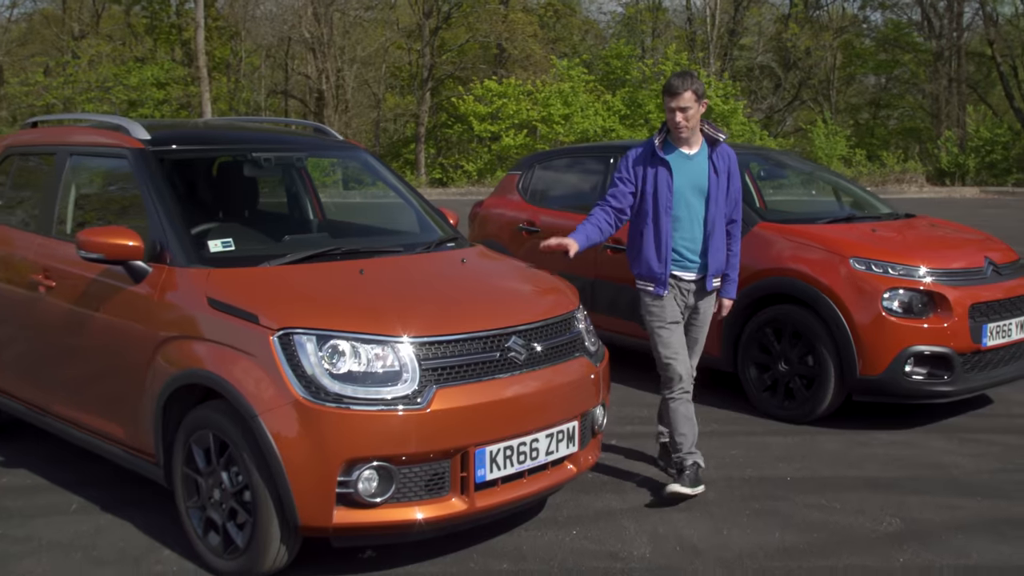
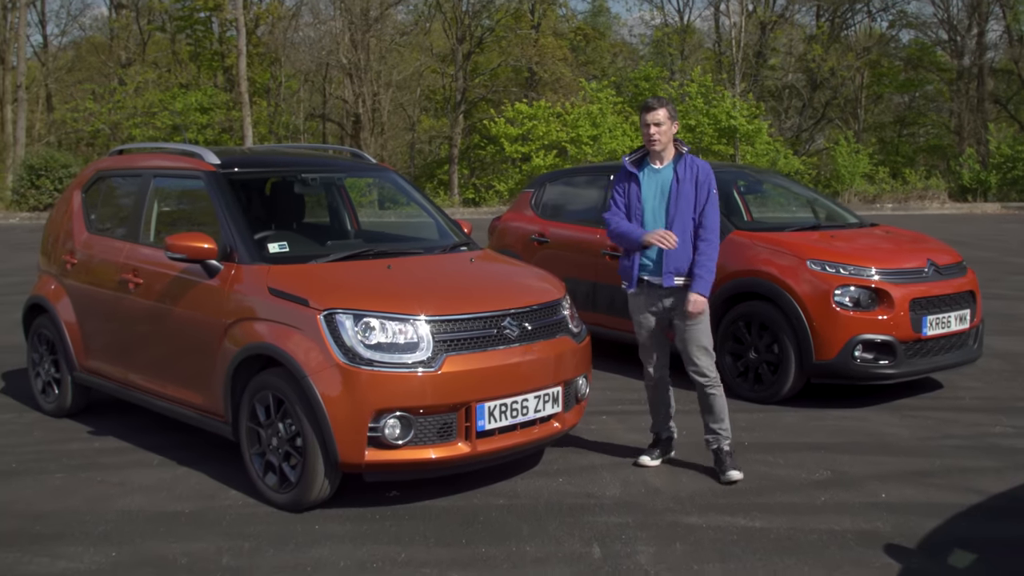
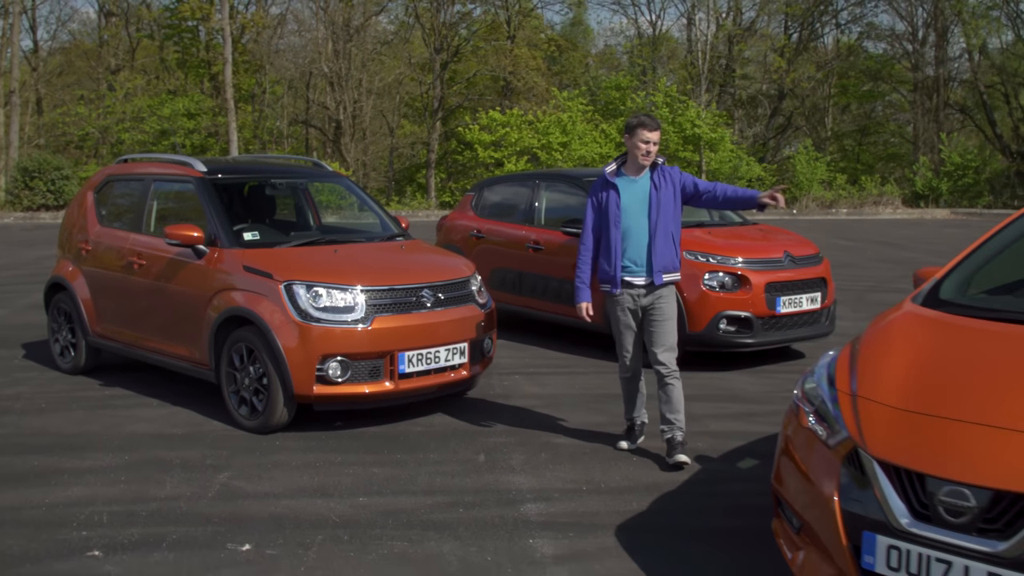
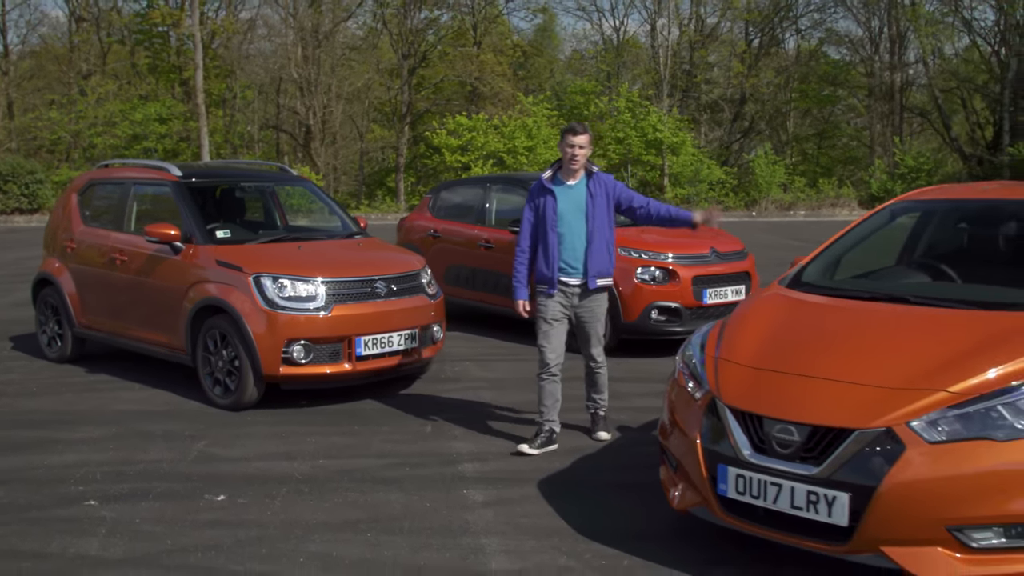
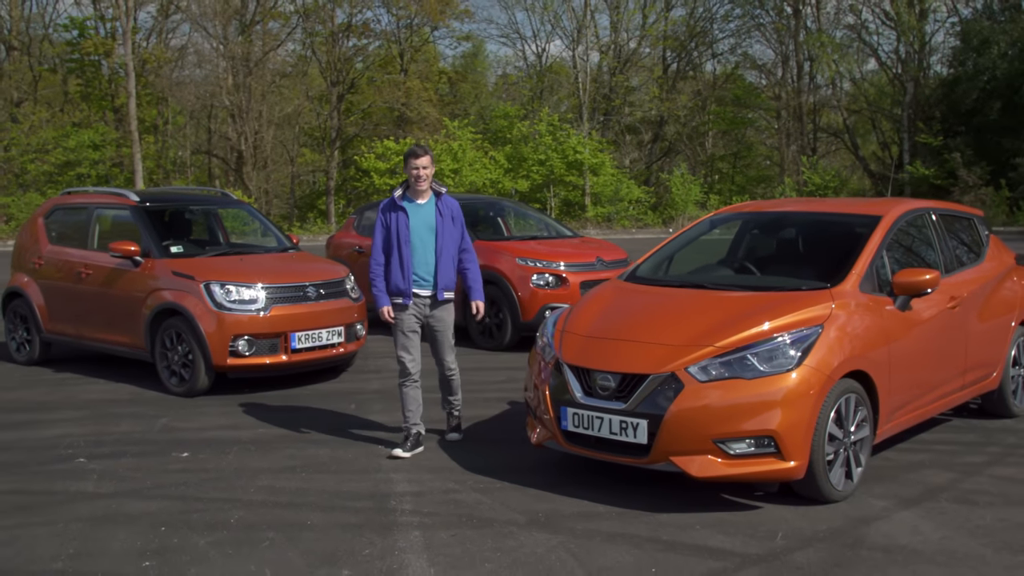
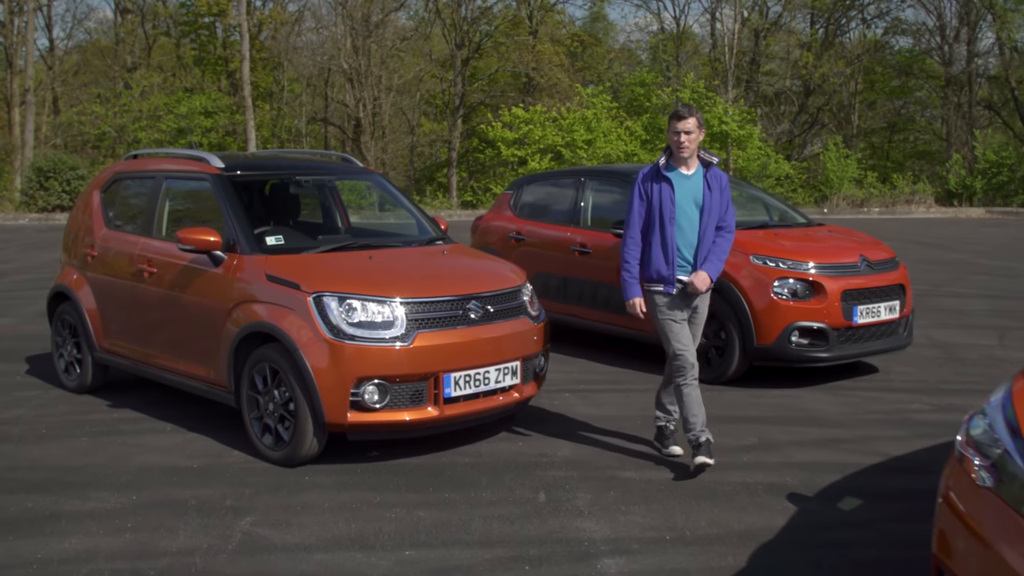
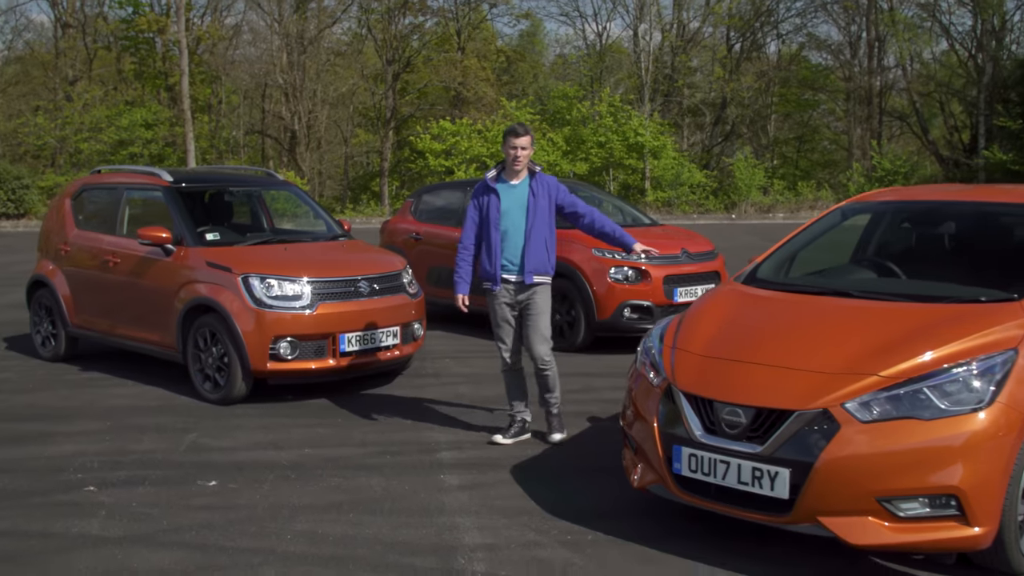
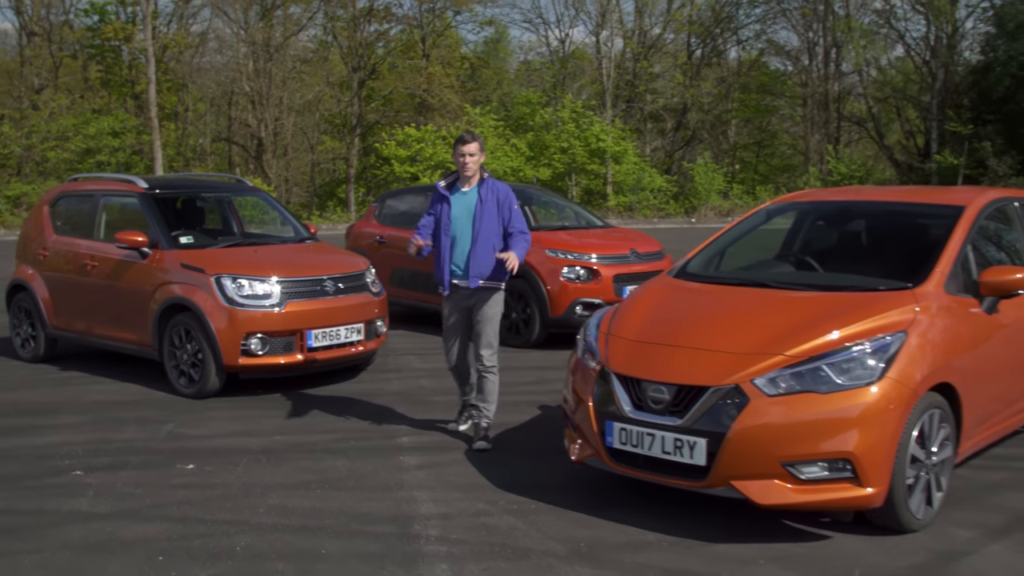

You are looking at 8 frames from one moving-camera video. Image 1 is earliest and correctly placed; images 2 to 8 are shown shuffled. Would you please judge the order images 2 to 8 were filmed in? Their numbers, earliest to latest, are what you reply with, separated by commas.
2, 6, 3, 4, 7, 8, 5
